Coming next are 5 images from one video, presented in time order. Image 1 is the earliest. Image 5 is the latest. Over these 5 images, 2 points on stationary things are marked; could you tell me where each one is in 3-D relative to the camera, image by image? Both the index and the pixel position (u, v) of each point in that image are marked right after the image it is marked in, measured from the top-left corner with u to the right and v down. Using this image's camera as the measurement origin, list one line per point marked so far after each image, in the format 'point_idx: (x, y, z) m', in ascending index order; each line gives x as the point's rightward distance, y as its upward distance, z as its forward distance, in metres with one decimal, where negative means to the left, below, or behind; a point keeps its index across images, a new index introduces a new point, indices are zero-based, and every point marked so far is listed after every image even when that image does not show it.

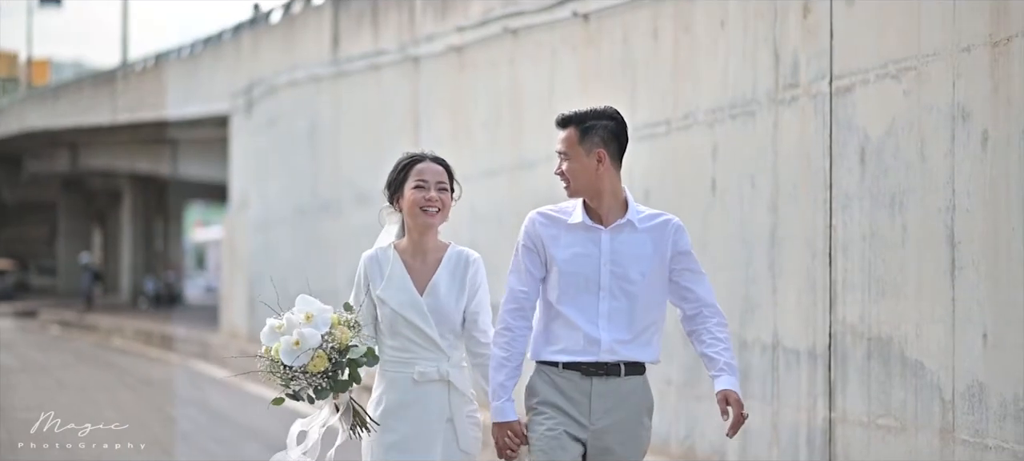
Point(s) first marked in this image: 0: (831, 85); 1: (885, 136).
0: (+1.7, +0.8, +6.1) m
1: (+1.9, +0.5, +5.7) m
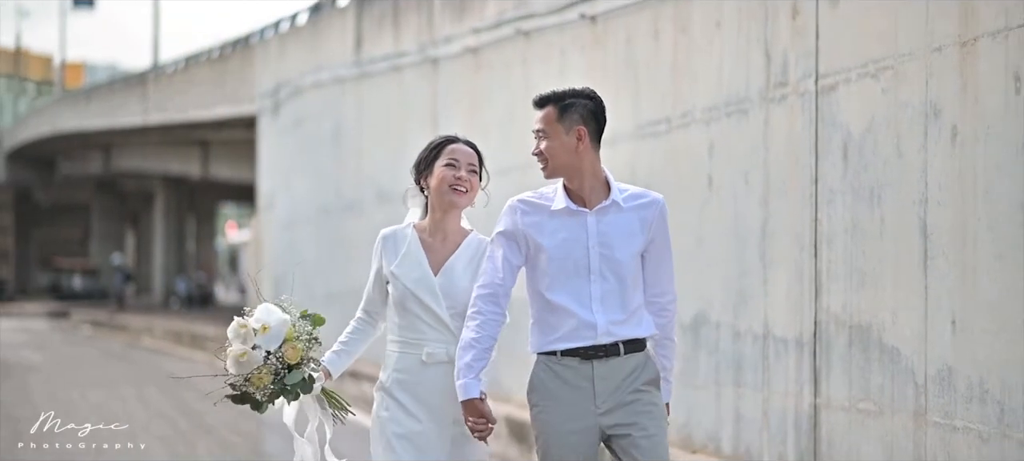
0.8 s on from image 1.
0: (+1.7, +0.8, +6.4) m
1: (+1.9, +0.5, +6.0) m
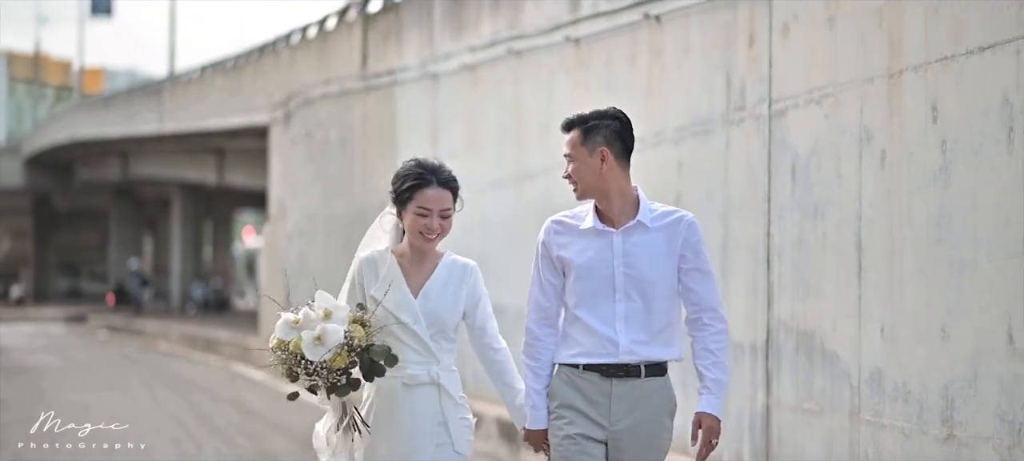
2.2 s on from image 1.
0: (+1.6, +0.7, +6.9) m
1: (+1.7, +0.4, +6.5) m
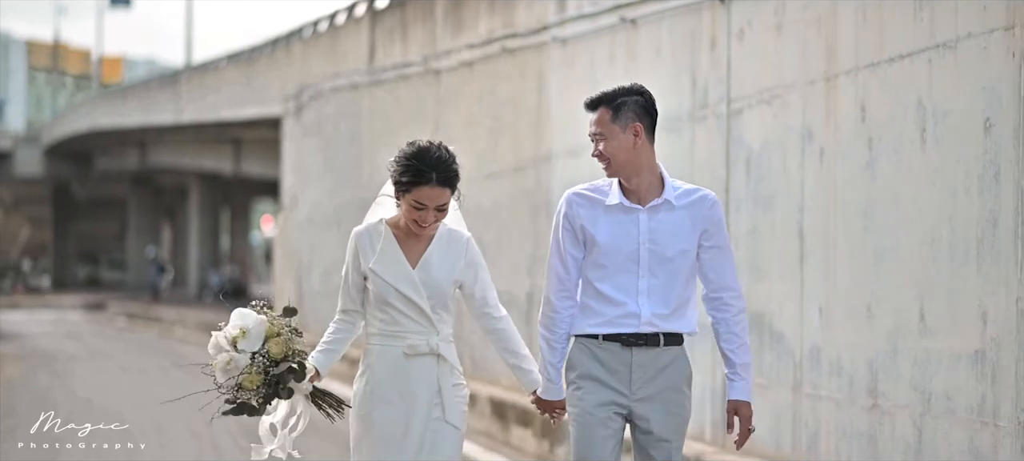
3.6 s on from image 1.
0: (+1.4, +0.8, +7.5) m
1: (+1.6, +0.5, +7.1) m
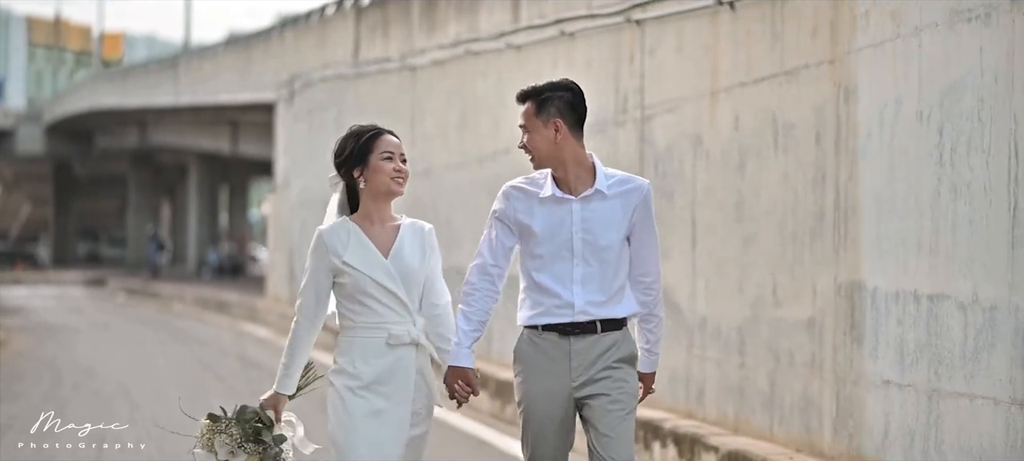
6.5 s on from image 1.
0: (+1.0, +0.9, +8.8) m
1: (+1.1, +0.6, +8.4) m
